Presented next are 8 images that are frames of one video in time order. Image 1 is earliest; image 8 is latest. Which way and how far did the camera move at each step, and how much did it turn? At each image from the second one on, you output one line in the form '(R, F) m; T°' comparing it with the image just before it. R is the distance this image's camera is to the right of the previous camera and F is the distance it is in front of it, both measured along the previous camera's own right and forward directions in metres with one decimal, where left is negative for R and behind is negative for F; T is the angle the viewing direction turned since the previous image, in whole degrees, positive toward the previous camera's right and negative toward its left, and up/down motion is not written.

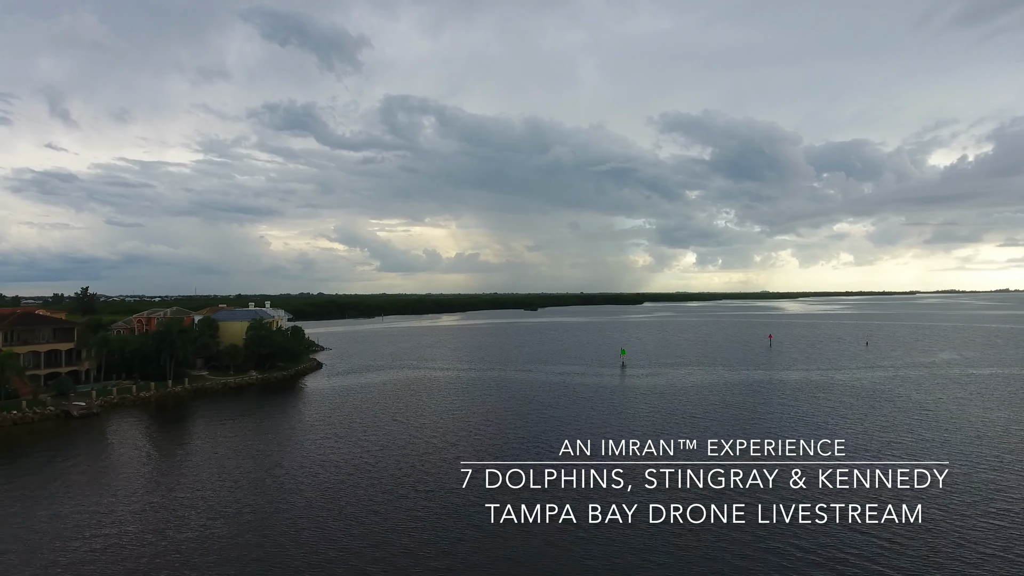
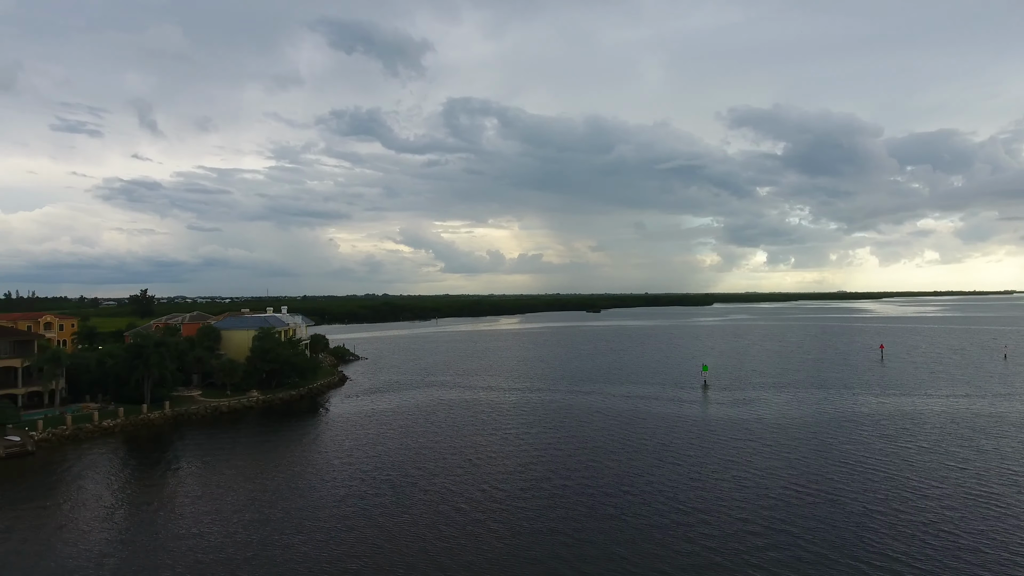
(+0.8, +11.9) m; -6°
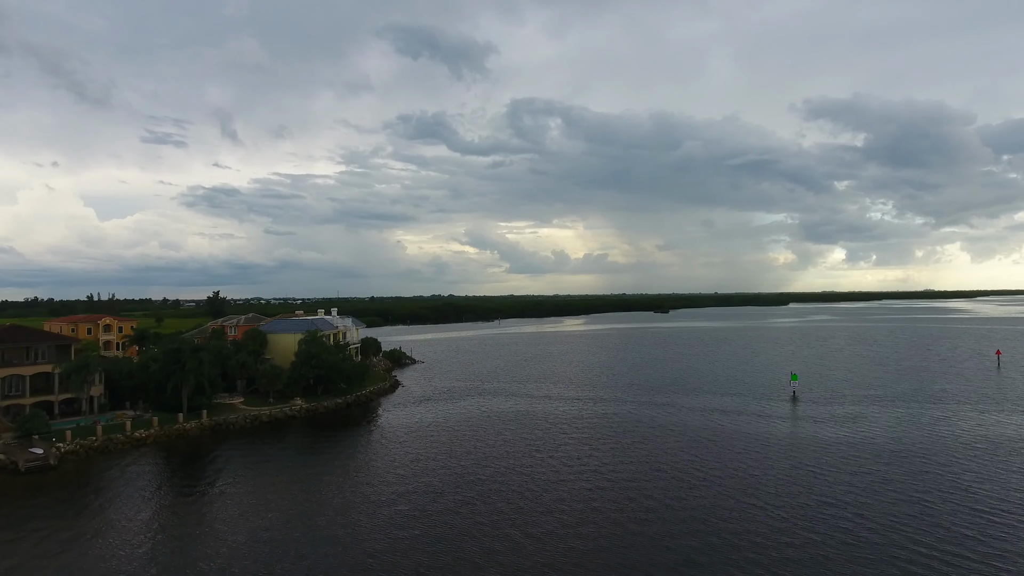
(+0.2, +4.9) m; -6°
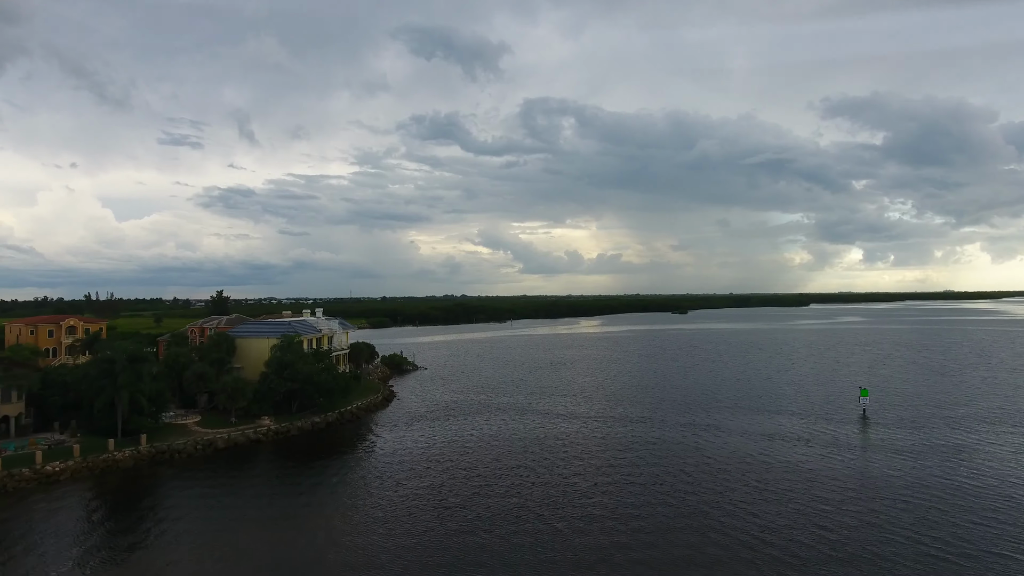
(+0.1, +8.2) m; -1°
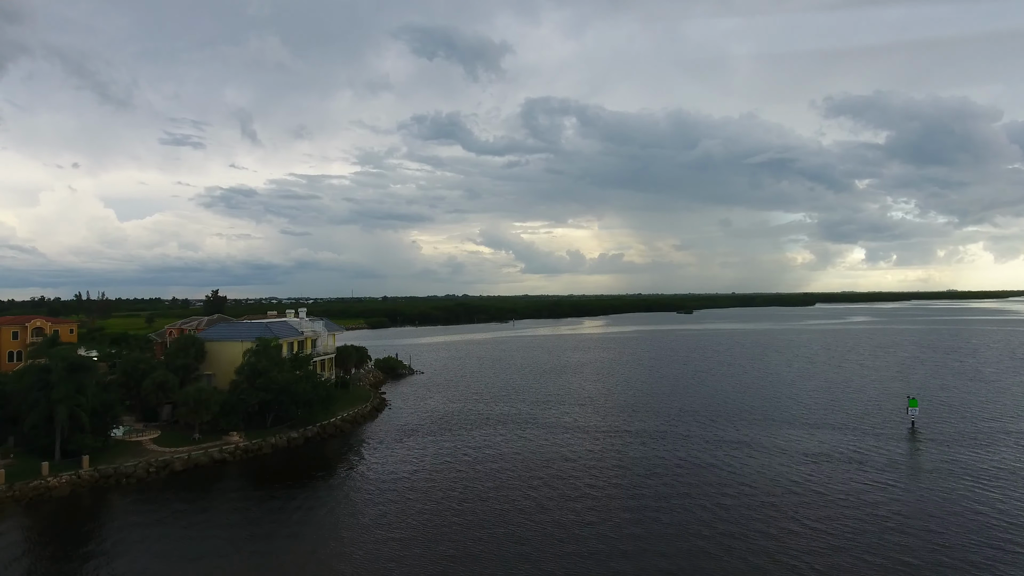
(-0.1, +4.8) m; 0°
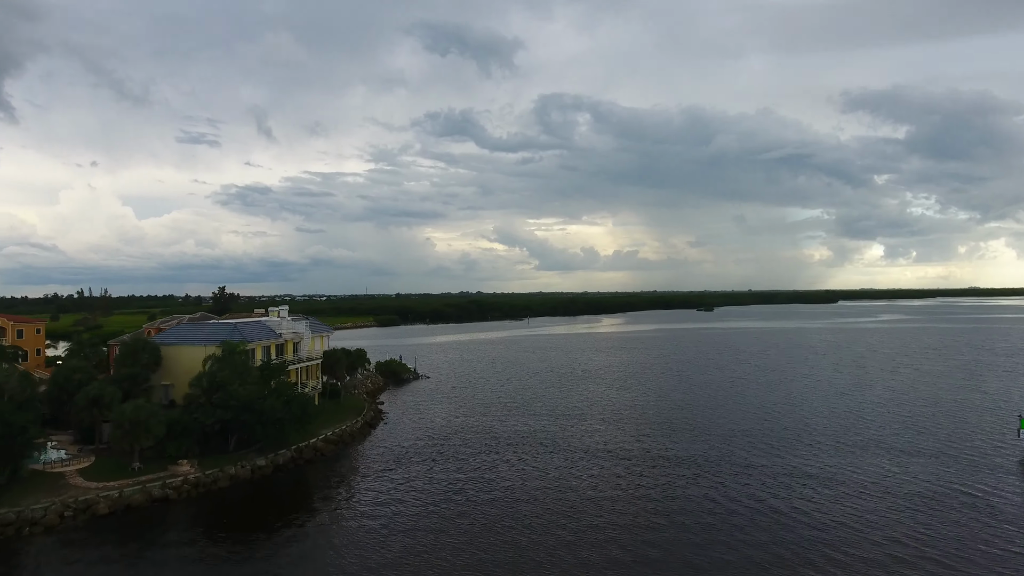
(-0.1, +6.9) m; -1°
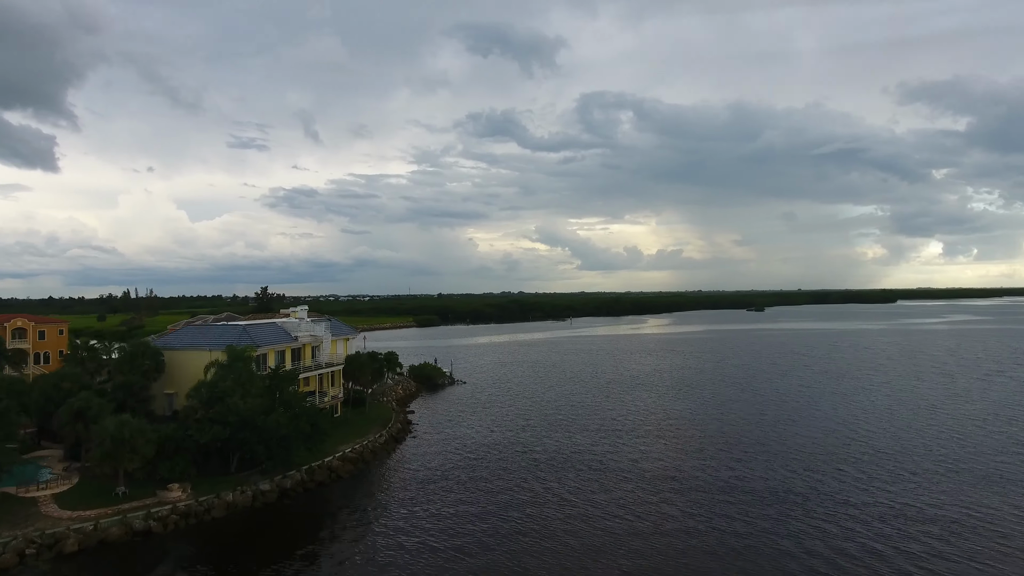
(-0.1, +4.6) m; -4°
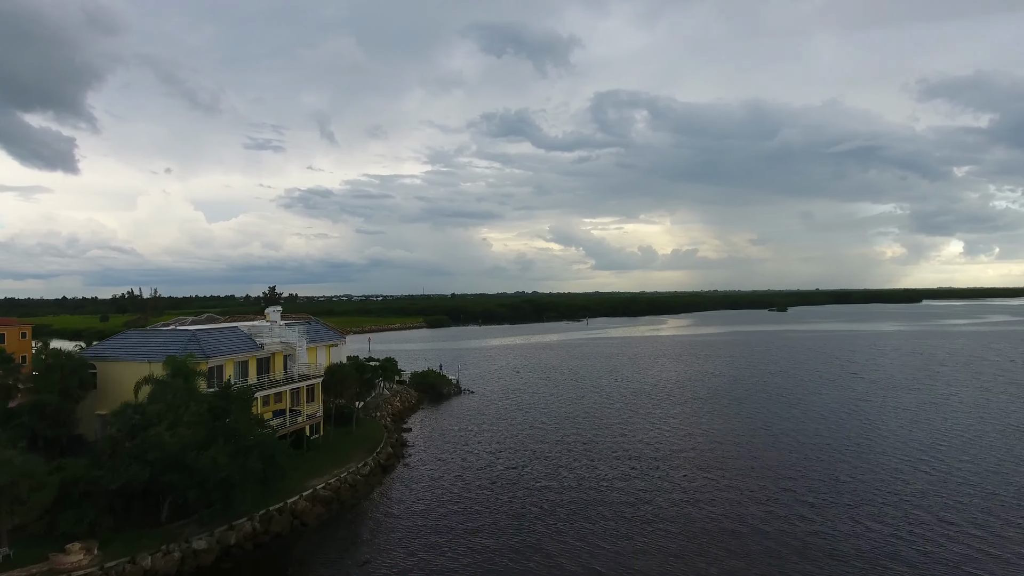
(+0.1, +6.1) m; -1°
